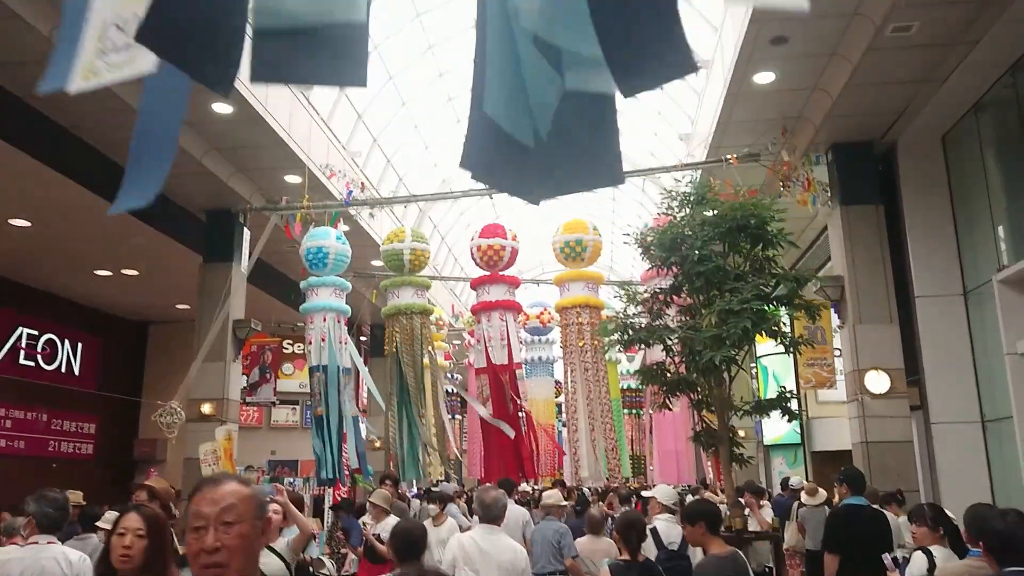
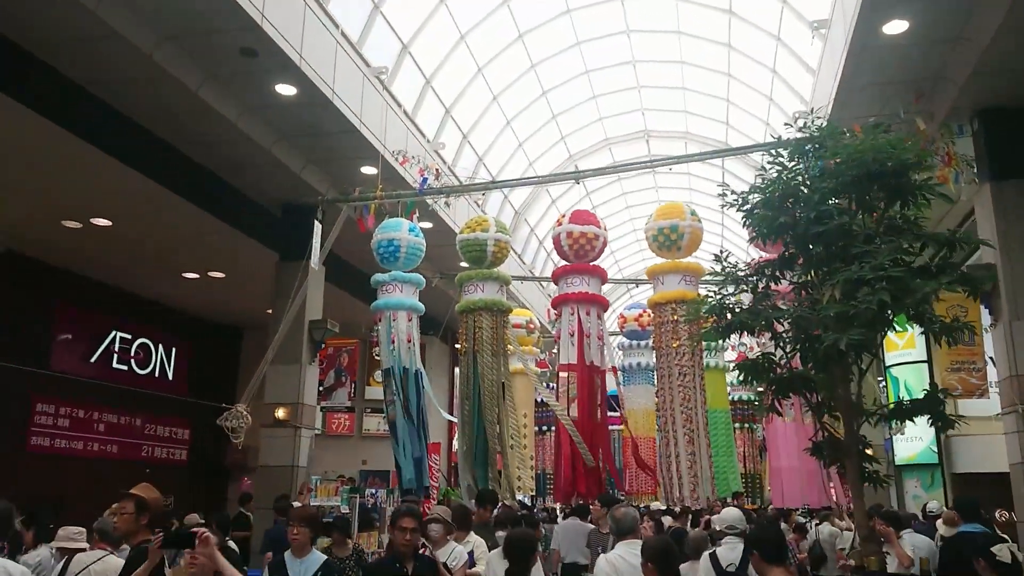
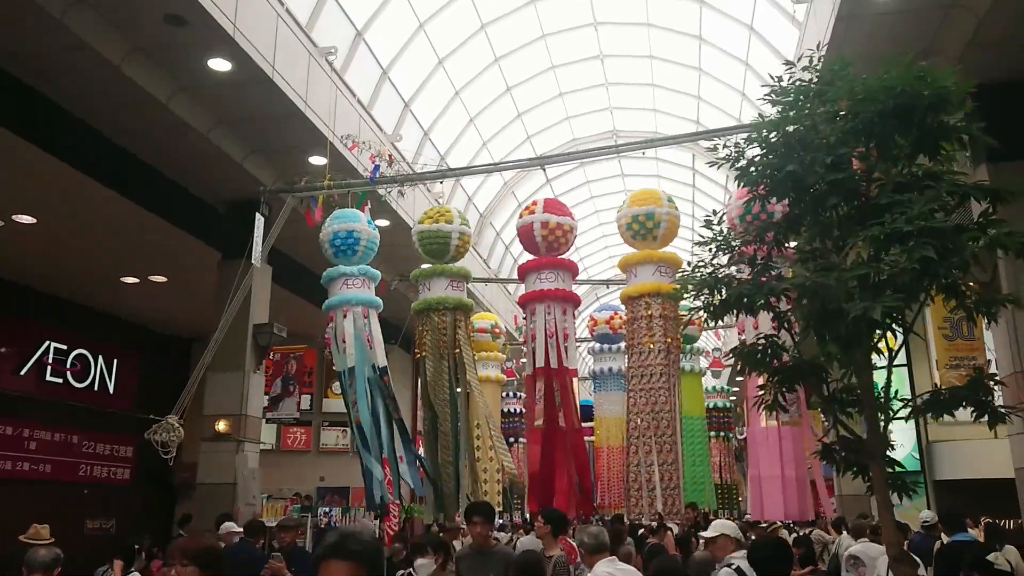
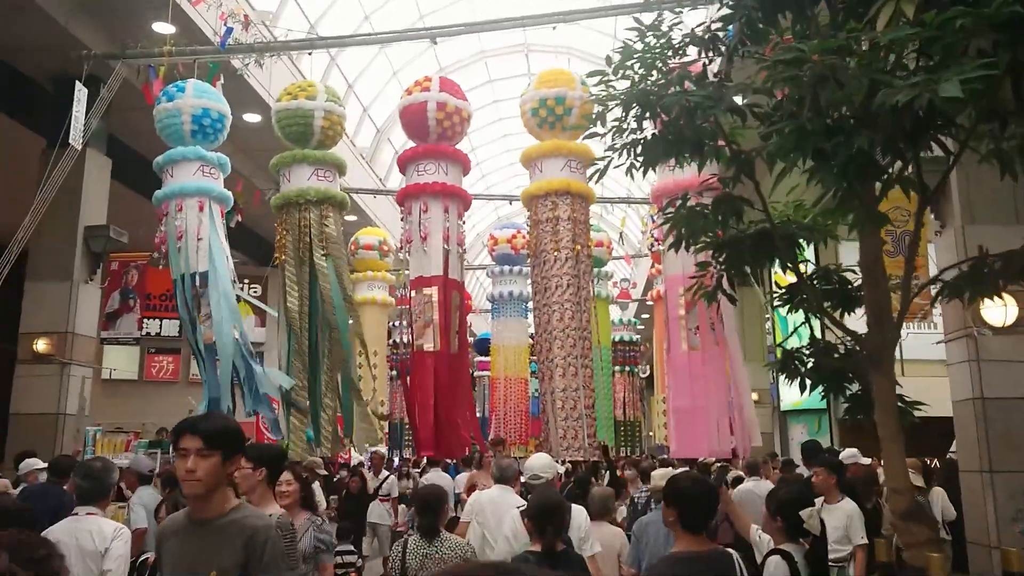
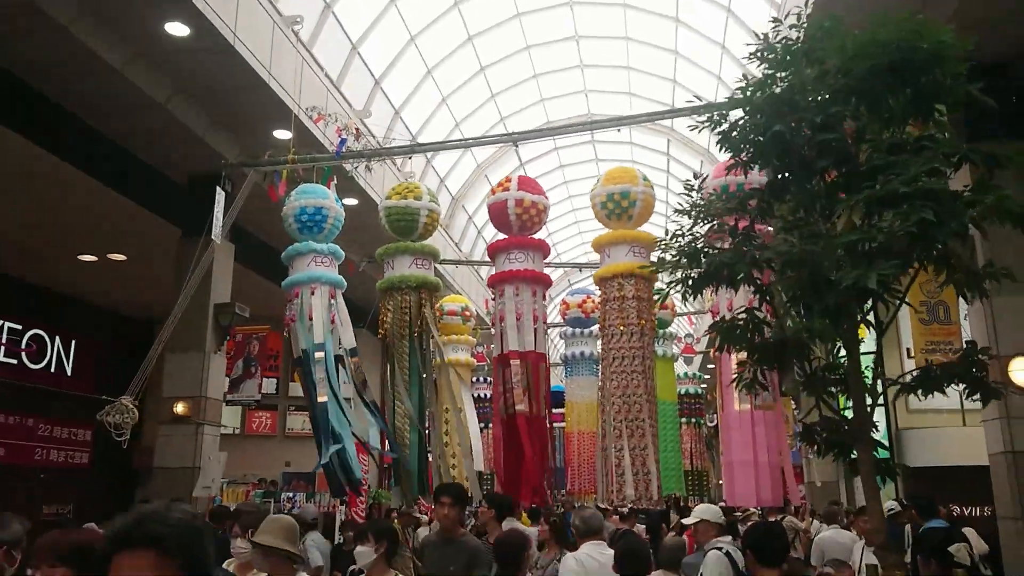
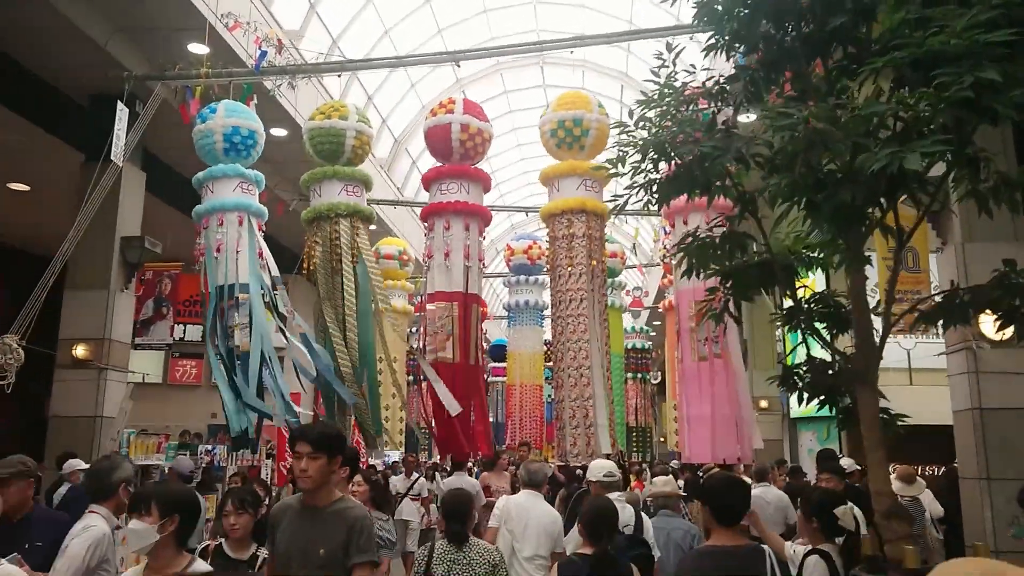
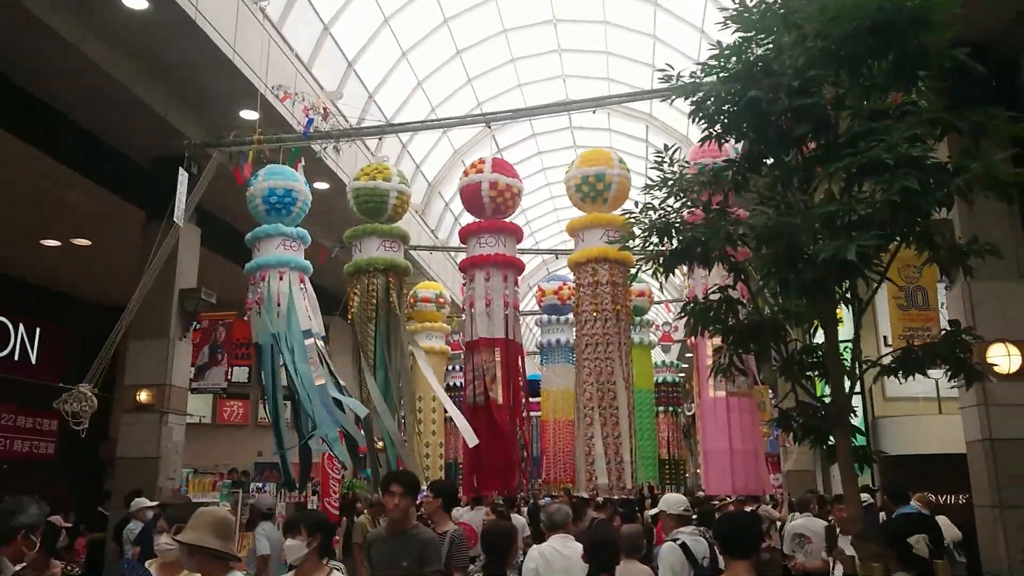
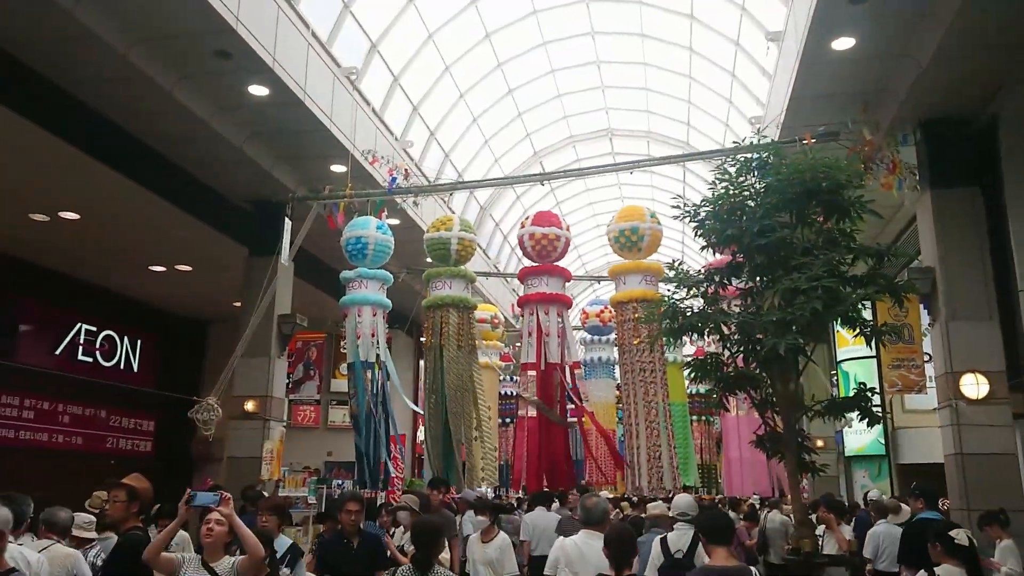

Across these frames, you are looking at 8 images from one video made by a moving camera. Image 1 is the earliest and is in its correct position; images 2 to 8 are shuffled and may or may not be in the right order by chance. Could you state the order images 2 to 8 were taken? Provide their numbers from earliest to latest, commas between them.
8, 2, 3, 5, 7, 6, 4
